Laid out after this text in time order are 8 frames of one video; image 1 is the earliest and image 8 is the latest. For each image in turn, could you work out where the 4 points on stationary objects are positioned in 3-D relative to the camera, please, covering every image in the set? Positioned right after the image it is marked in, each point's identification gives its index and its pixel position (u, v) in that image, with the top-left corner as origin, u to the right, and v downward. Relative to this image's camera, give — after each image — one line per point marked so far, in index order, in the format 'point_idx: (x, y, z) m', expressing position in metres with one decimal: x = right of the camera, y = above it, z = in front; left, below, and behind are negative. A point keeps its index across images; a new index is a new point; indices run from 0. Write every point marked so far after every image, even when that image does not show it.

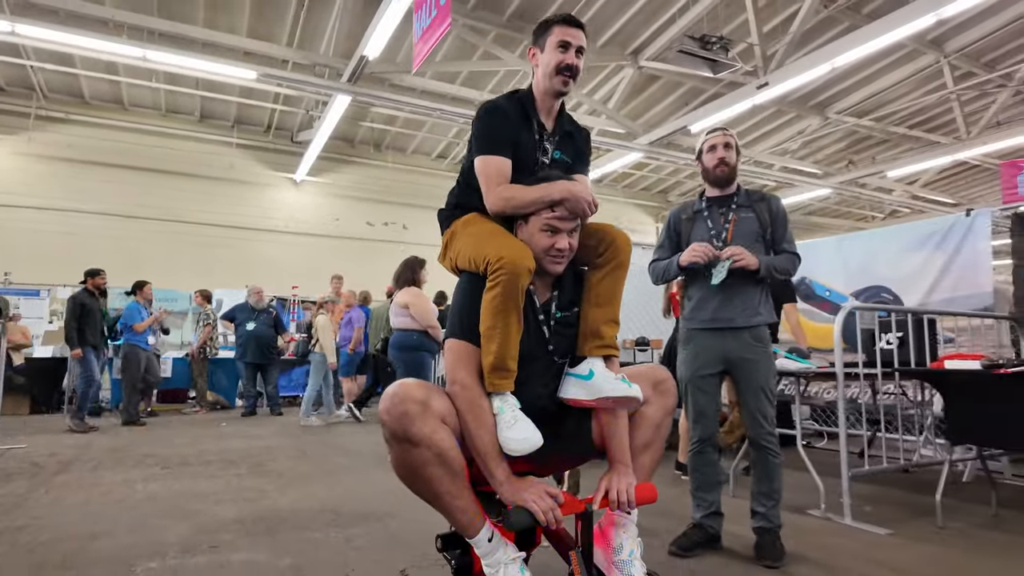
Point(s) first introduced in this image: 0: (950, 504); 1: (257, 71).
0: (+2.3, -1.1, +3.2) m
1: (-3.2, +2.7, +7.5) m
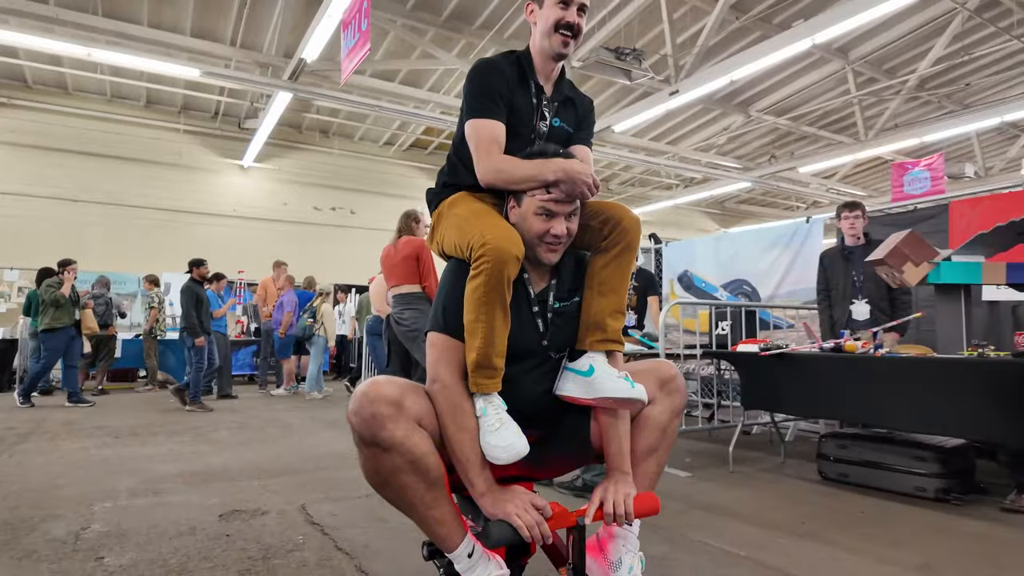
0: (+1.6, -1.1, +4.1) m
1: (-4.1, +2.9, +8.0) m
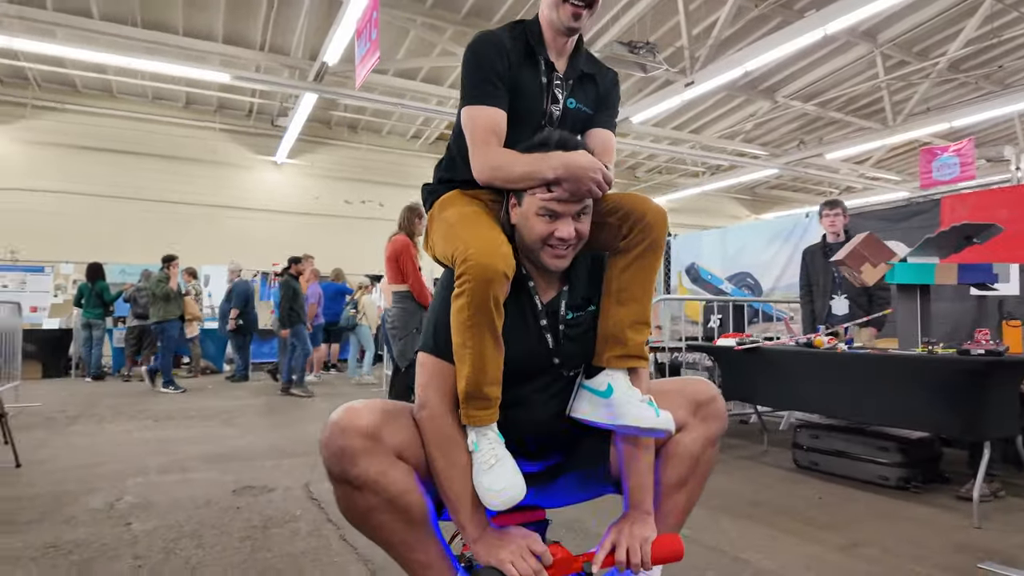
0: (+1.6, -1.1, +4.2) m
1: (-3.9, +2.9, +8.4) m
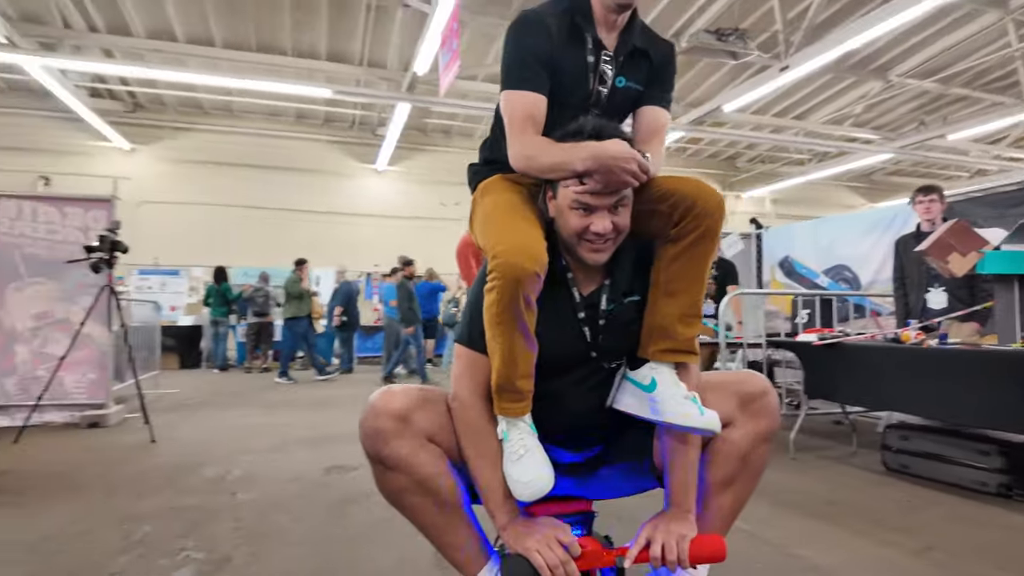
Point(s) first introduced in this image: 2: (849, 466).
0: (+2.1, -1.1, +4.1) m
1: (-2.7, +3.0, +9.0) m
2: (+2.0, -1.1, +3.7) m
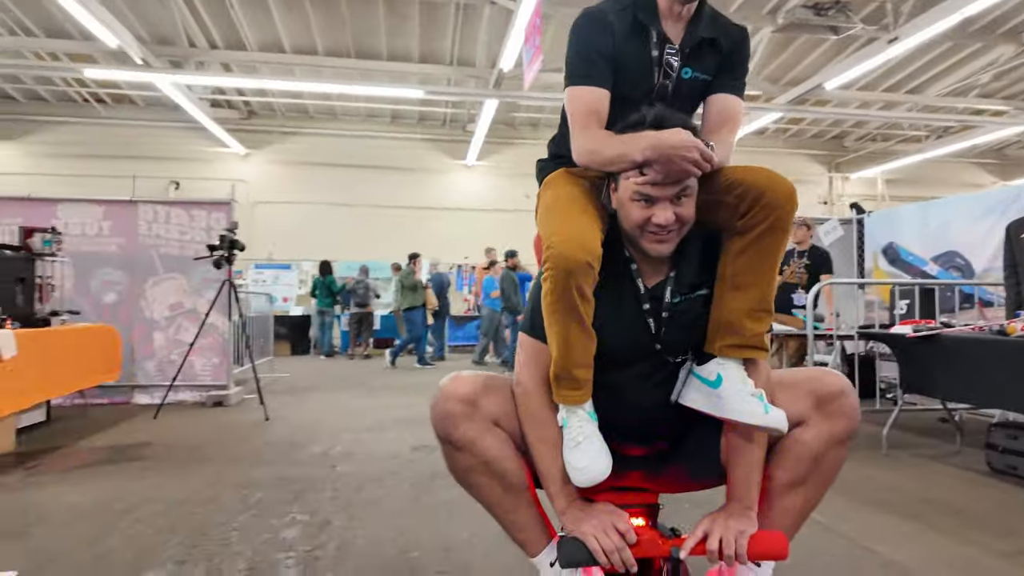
0: (+2.6, -1.0, +3.8) m
1: (-1.4, +3.1, +9.4) m
2: (+2.5, -1.0, +3.5) m
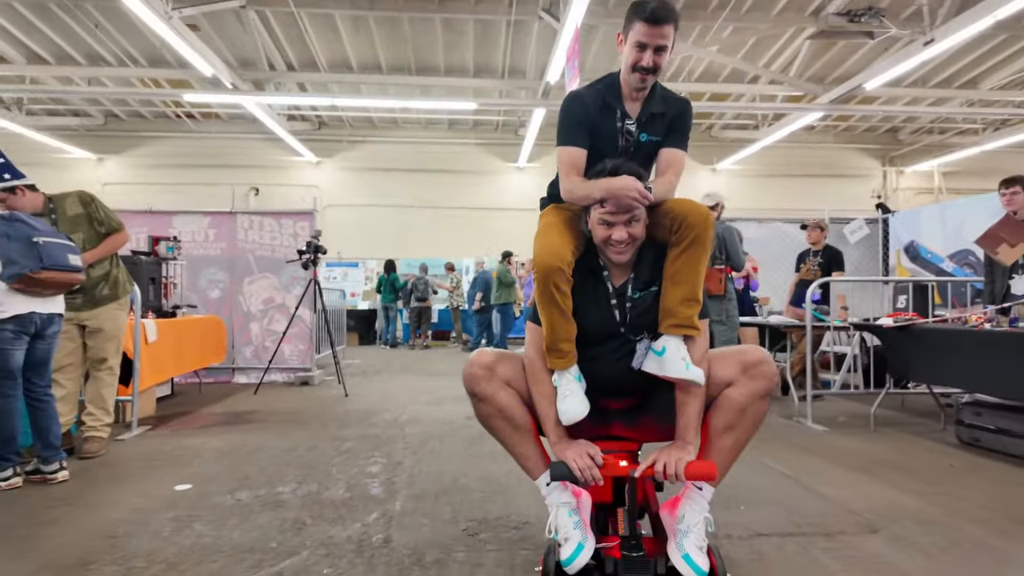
0: (+2.9, -1.0, +4.3) m
1: (-0.6, +3.1, +10.2) m
2: (+2.7, -1.0, +4.0) m
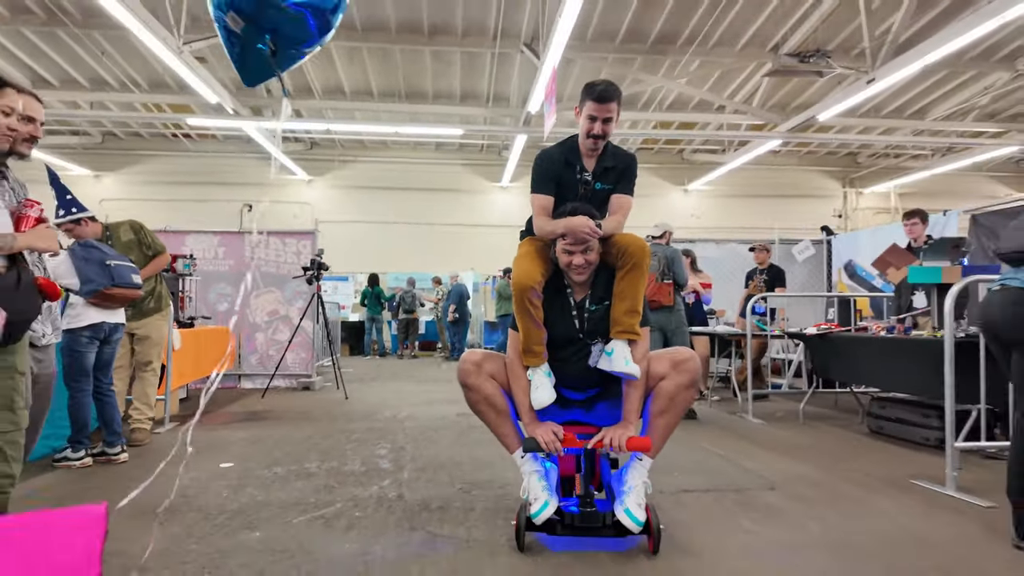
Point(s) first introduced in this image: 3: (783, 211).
0: (+2.8, -1.1, +5.1) m
1: (-0.9, +2.9, +11.0) m
2: (+2.6, -1.1, +4.7) m
3: (+7.1, +2.0, +16.0) m
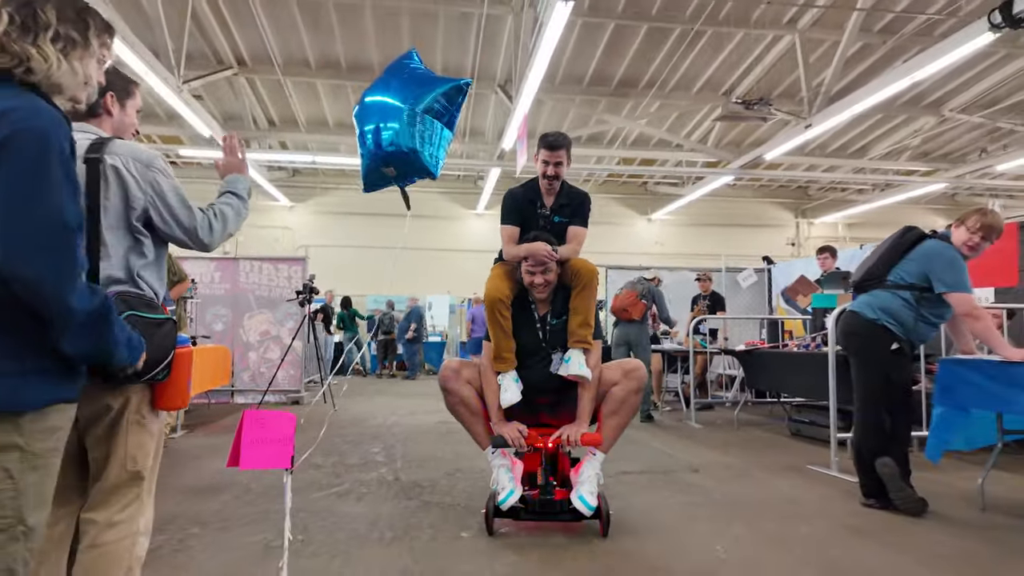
0: (+2.5, -1.3, +5.9) m
1: (-1.4, +2.5, +11.8) m
2: (+2.4, -1.3, +5.6) m
3: (+6.4, +1.4, +17.1) m
